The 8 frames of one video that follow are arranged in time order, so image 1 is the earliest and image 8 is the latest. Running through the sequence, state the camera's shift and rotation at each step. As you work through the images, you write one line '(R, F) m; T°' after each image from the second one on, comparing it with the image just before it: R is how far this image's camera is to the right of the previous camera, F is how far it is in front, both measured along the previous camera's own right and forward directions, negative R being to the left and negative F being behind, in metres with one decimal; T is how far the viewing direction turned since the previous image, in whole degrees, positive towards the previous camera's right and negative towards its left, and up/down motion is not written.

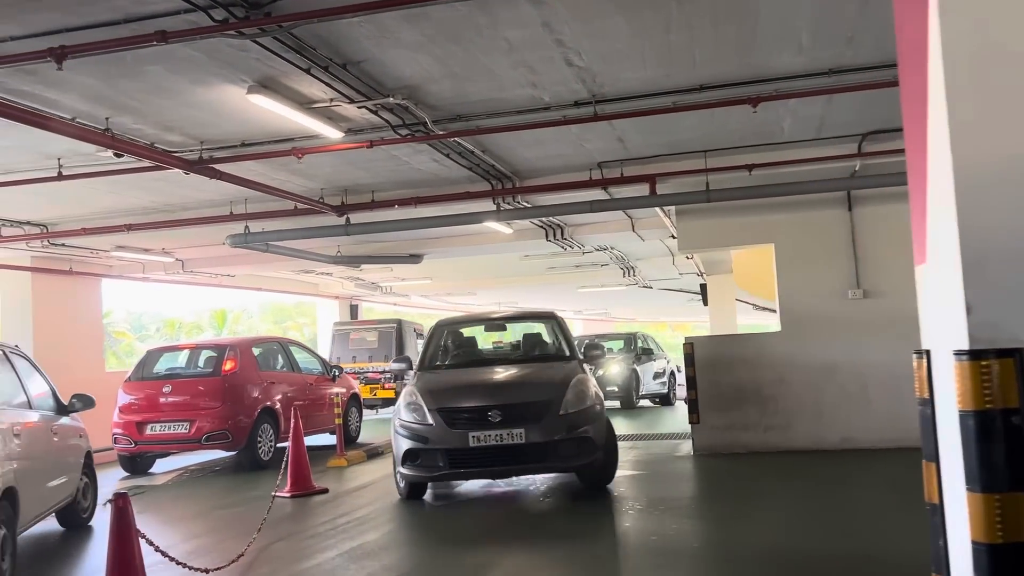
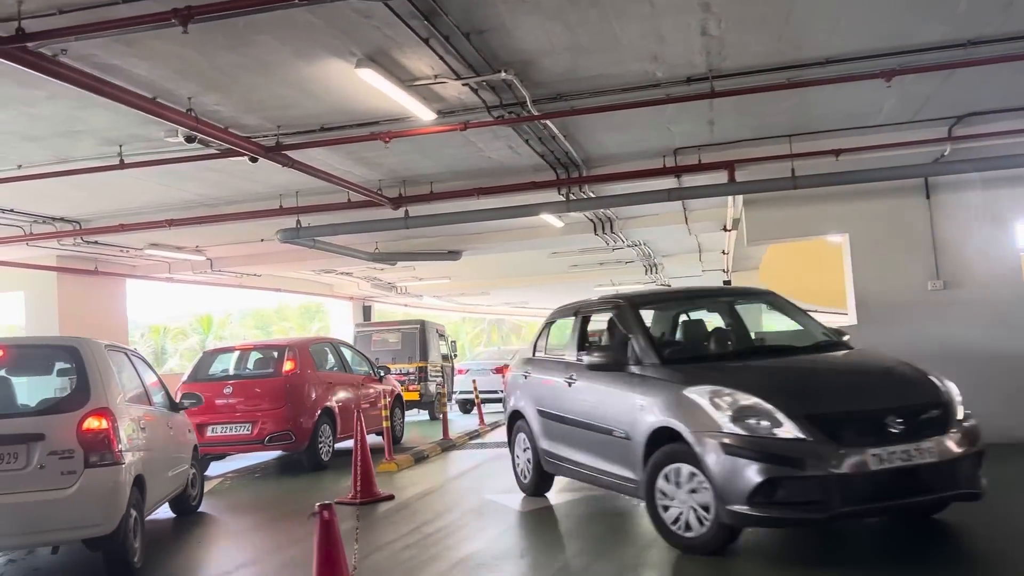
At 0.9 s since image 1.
(-0.8, +0.4) m; +1°
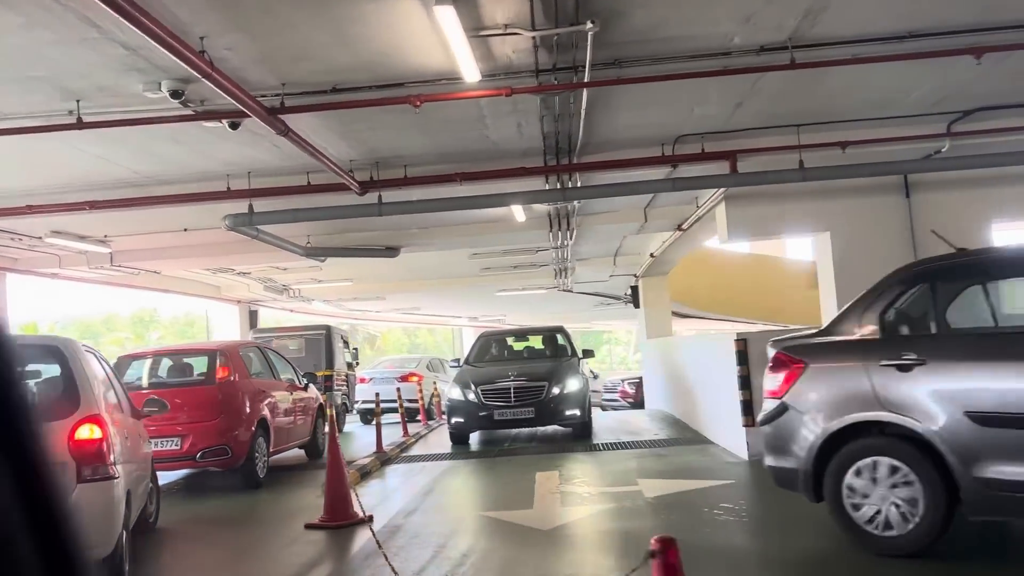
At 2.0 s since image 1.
(-1.1, +0.8) m; +10°
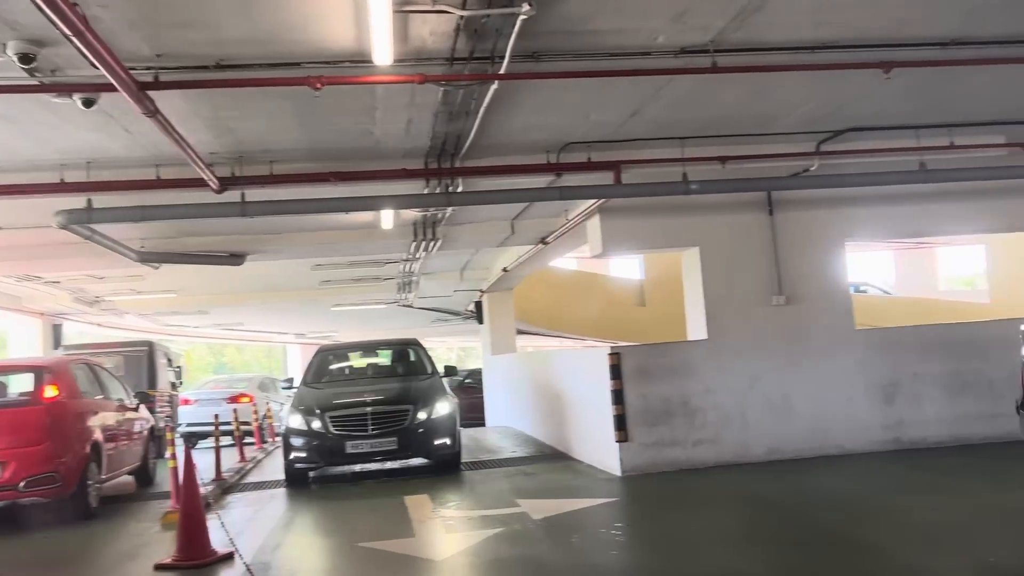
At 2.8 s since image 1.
(-0.5, +0.5) m; +12°
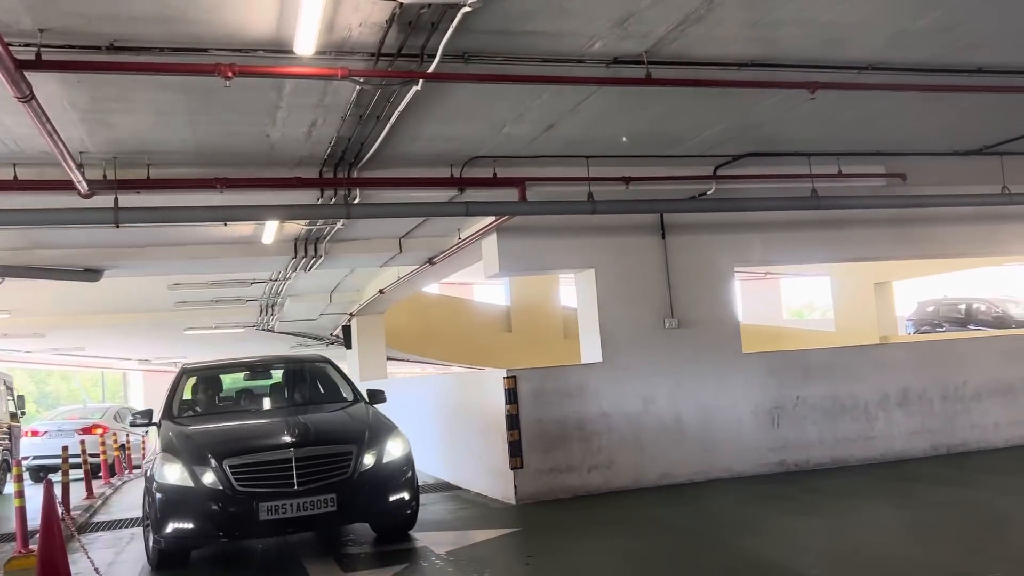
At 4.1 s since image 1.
(-0.4, +0.3) m; +9°
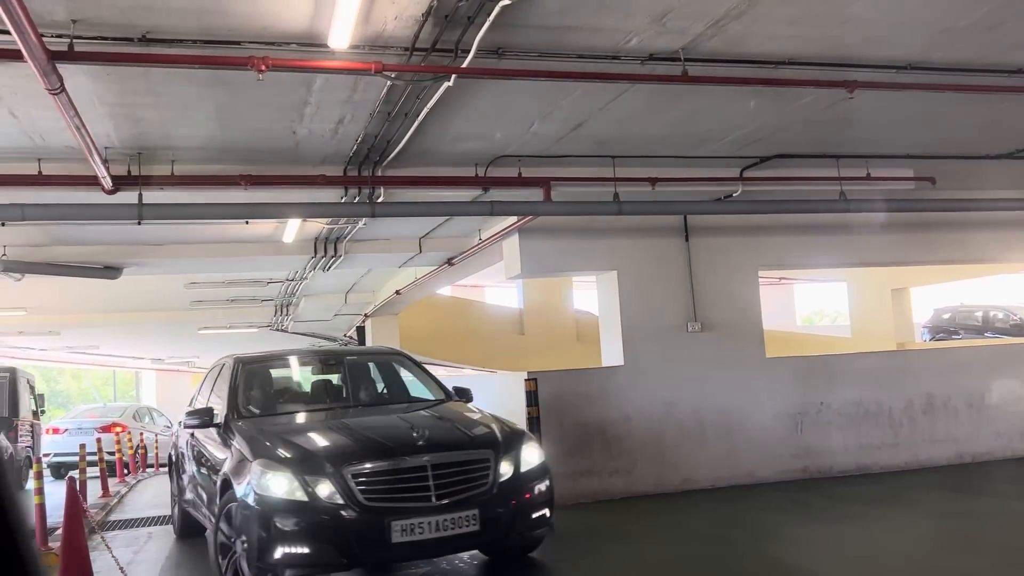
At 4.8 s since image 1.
(-0.1, +0.1) m; -1°
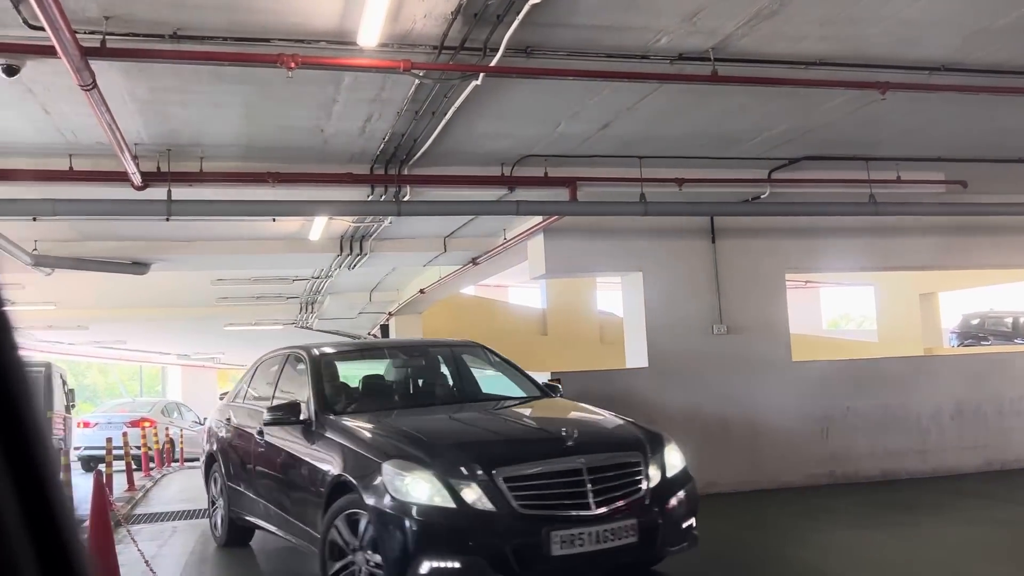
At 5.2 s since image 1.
(0.0, 0.0) m; -1°
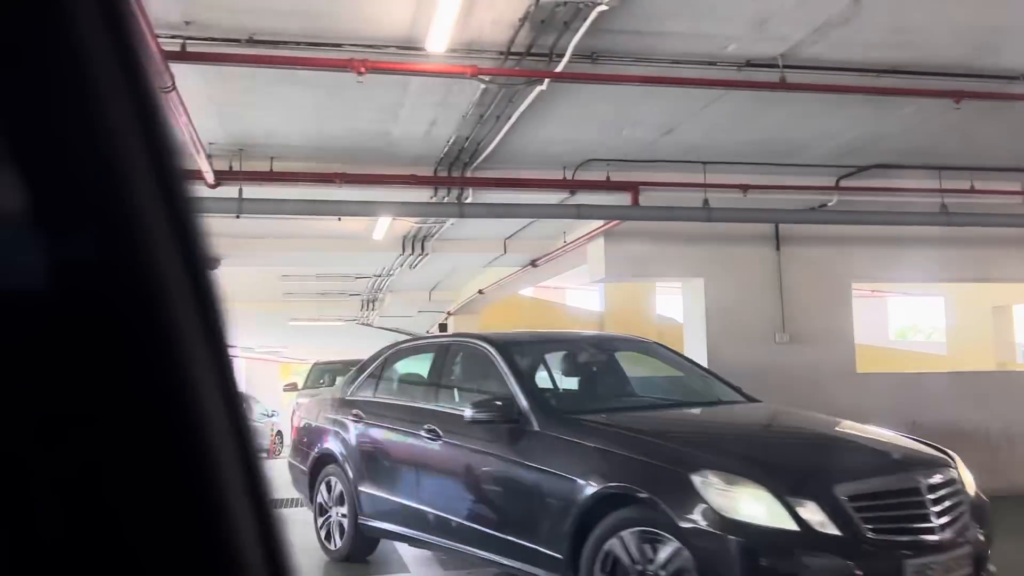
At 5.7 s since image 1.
(0.0, 0.0) m; -4°
